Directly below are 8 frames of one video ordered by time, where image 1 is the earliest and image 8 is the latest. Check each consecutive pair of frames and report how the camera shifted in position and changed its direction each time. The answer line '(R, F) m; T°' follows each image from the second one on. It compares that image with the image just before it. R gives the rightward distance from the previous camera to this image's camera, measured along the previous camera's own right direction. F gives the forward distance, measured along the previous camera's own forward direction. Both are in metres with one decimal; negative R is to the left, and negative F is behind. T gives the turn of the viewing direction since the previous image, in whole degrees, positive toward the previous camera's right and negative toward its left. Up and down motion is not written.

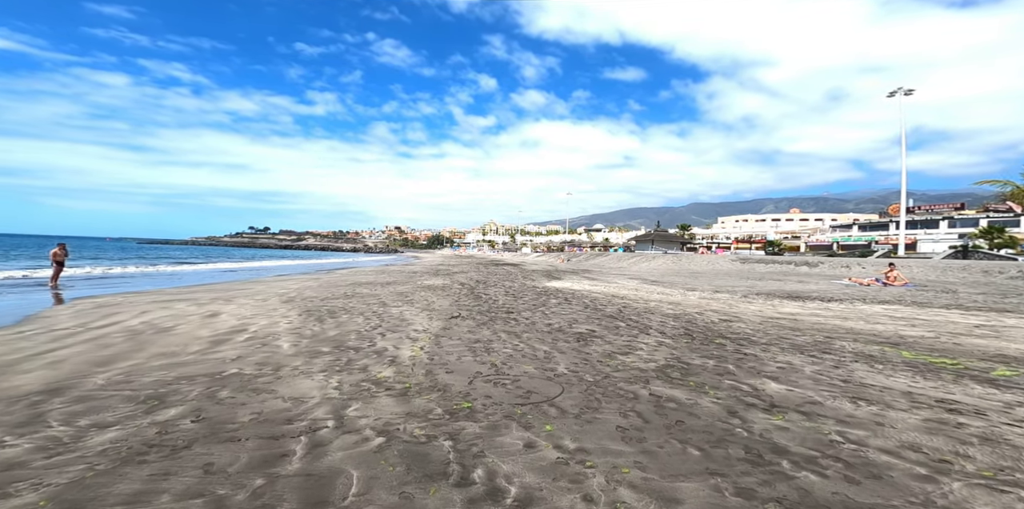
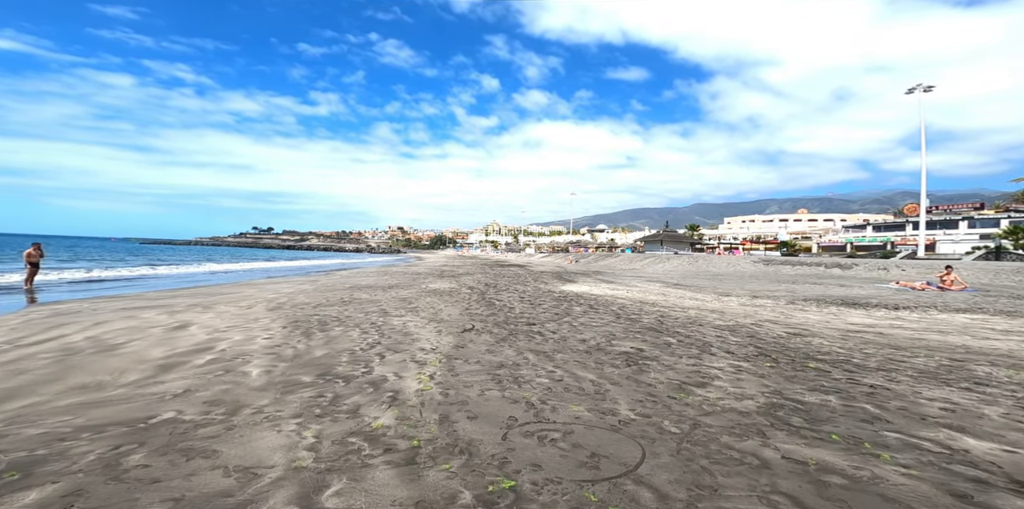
(-0.5, +1.6) m; 0°
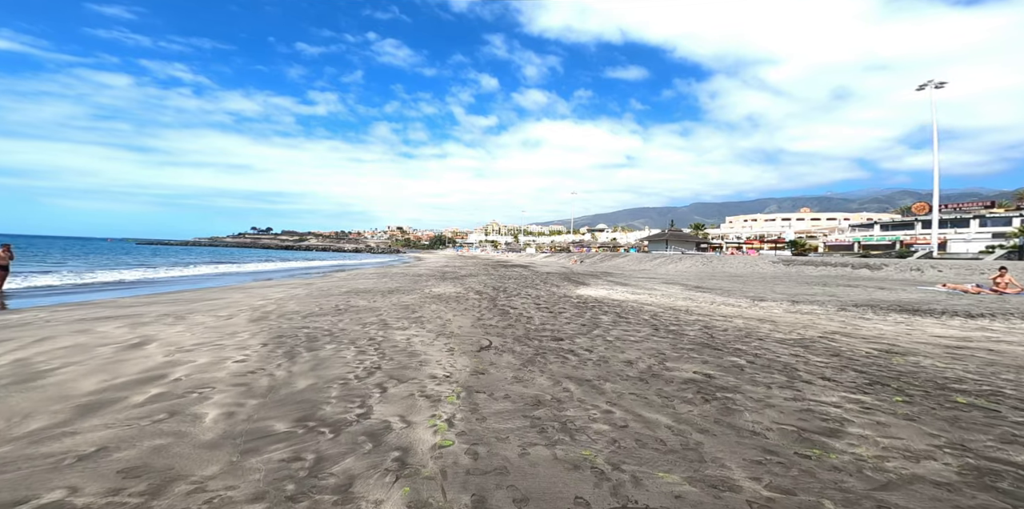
(-0.5, +1.4) m; 0°
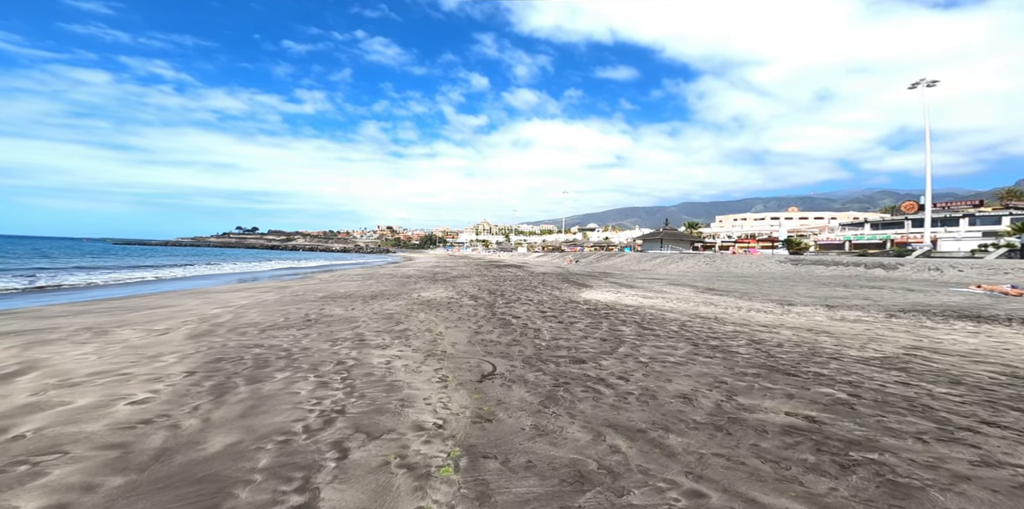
(-0.3, +1.7) m; +2°
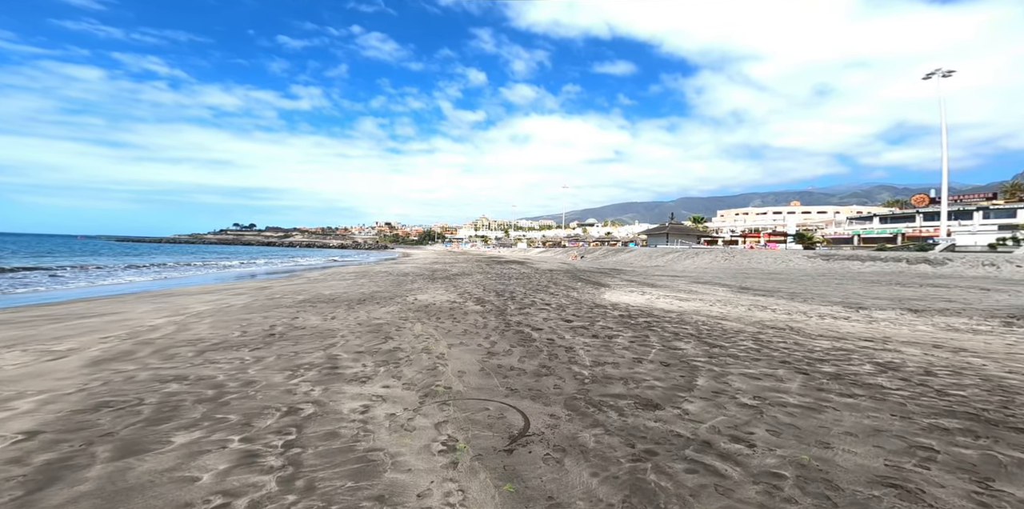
(-0.4, +2.1) m; 0°
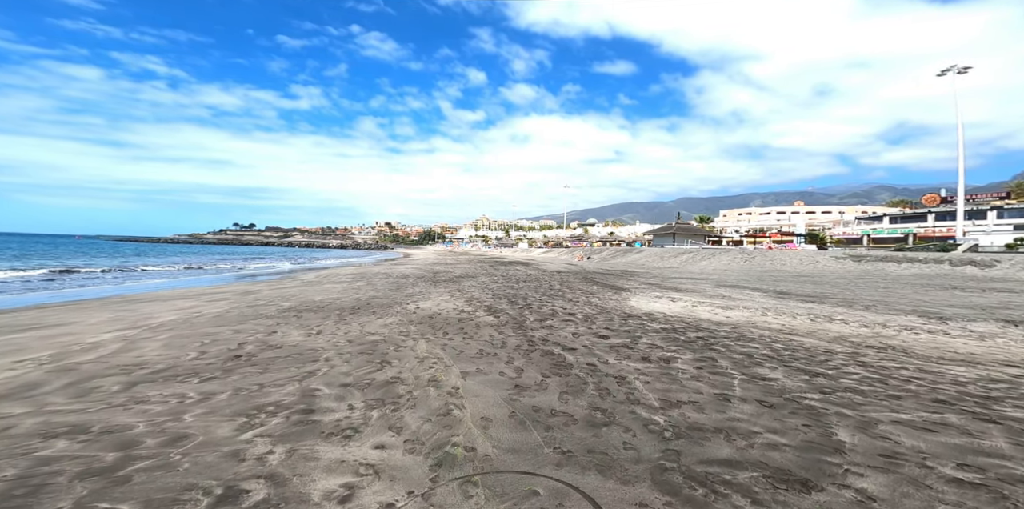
(-0.4, +1.5) m; 0°
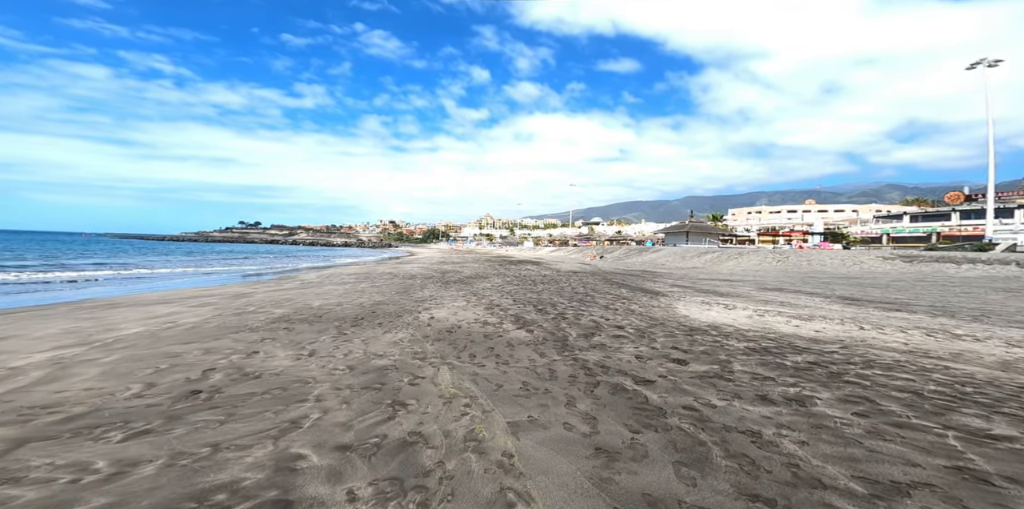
(-0.6, +1.7) m; 0°
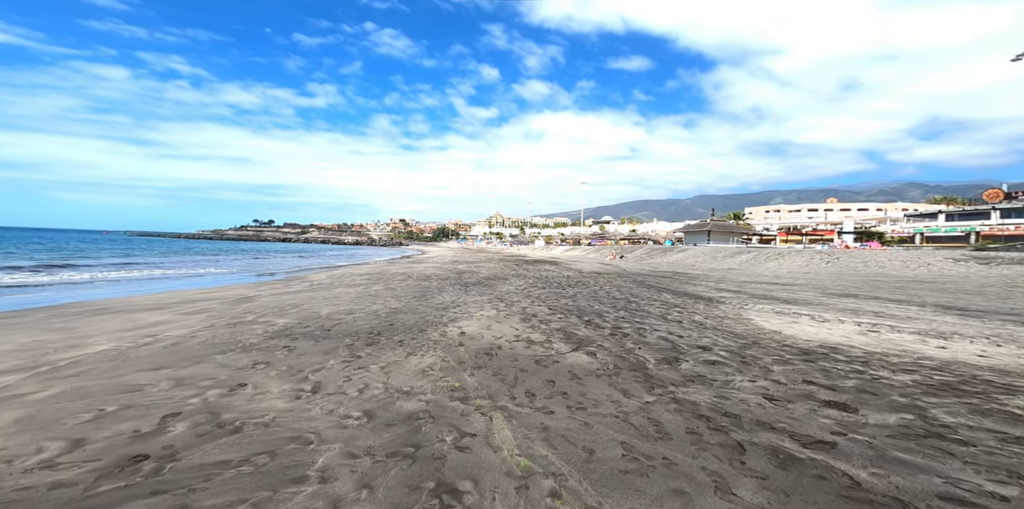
(-0.7, +1.6) m; -1°
